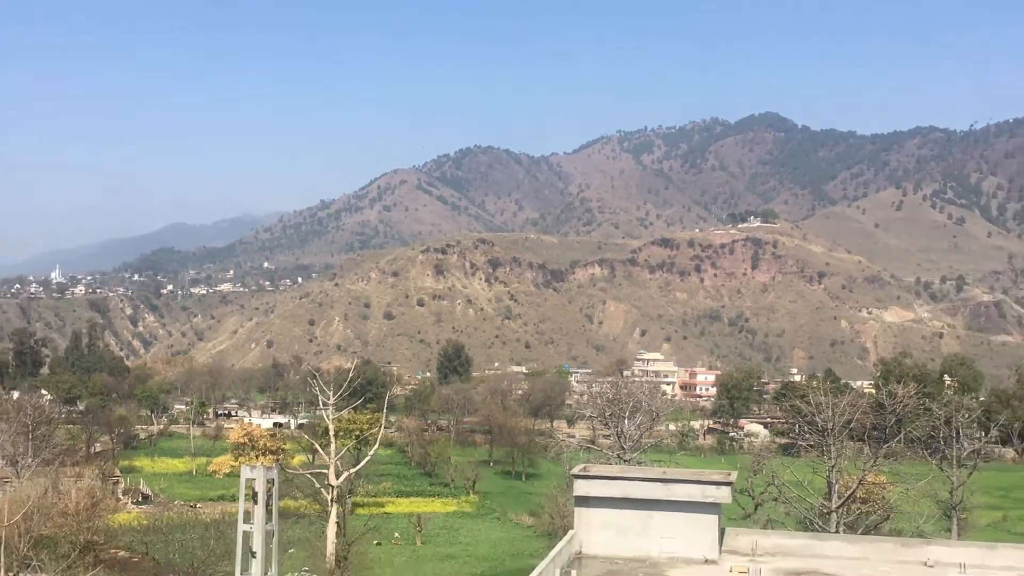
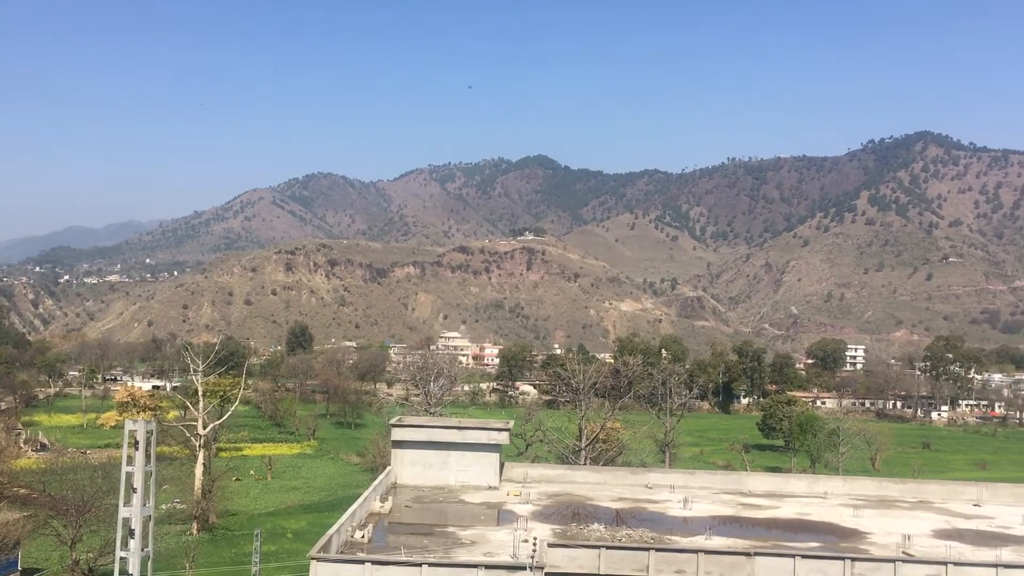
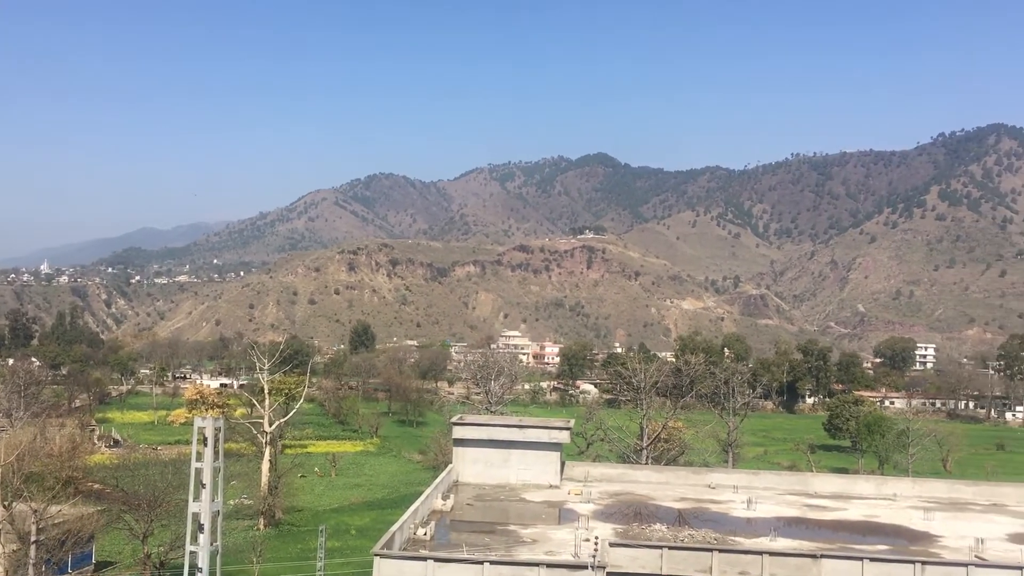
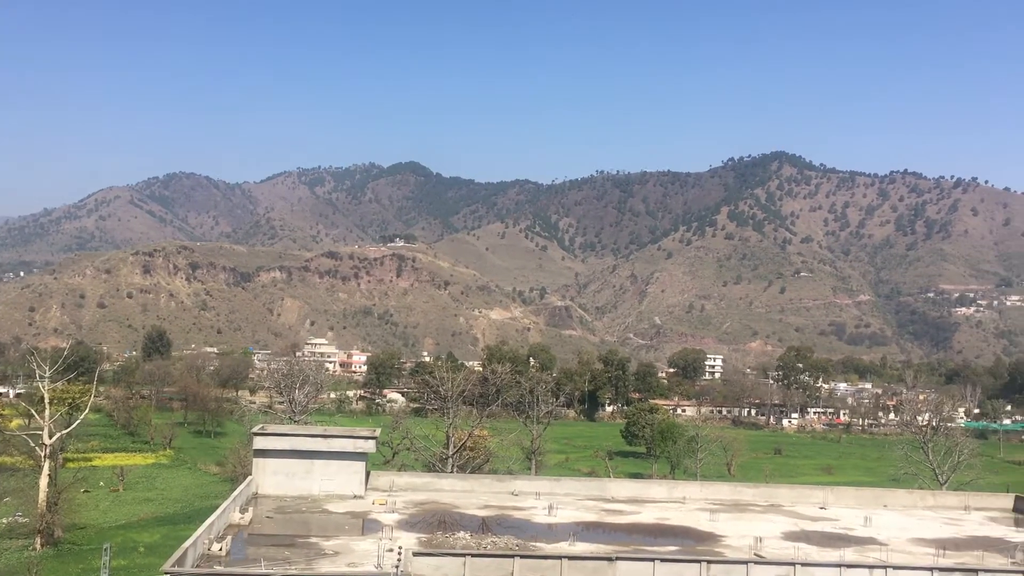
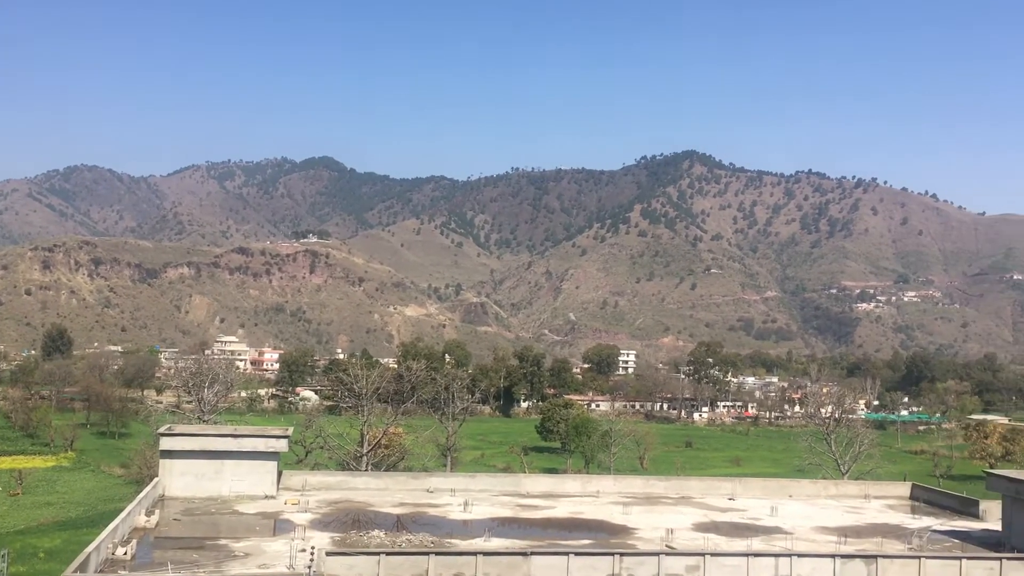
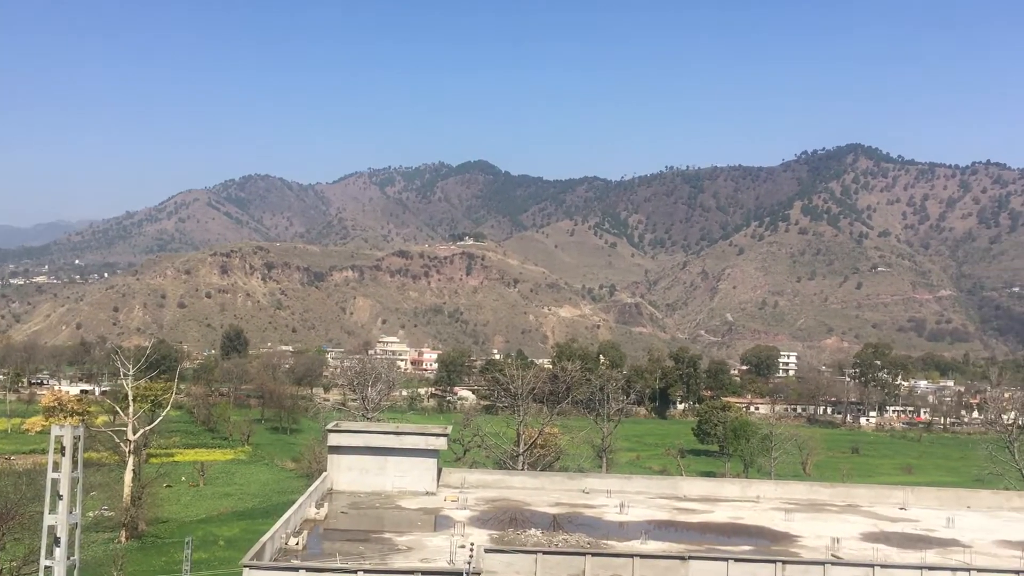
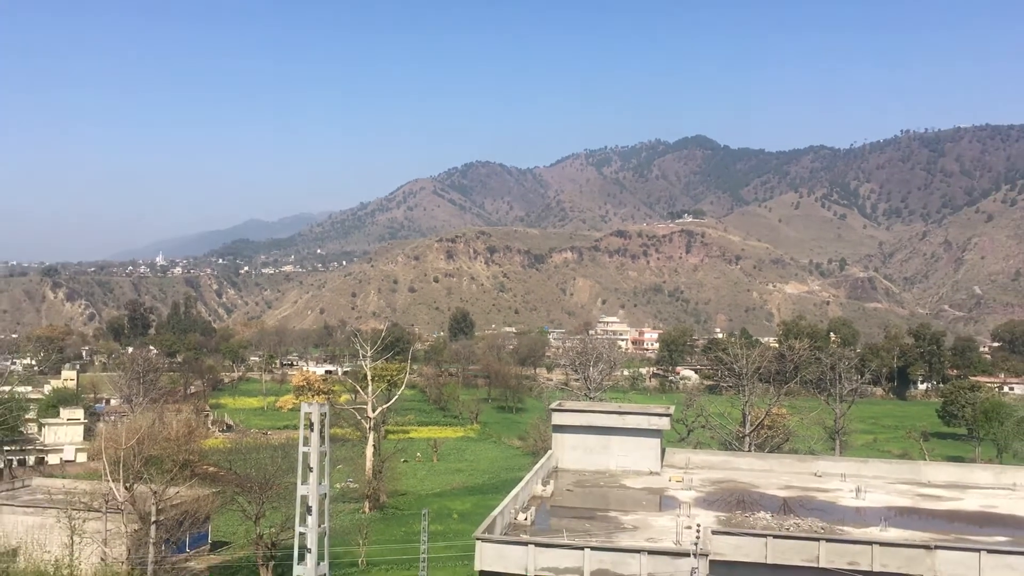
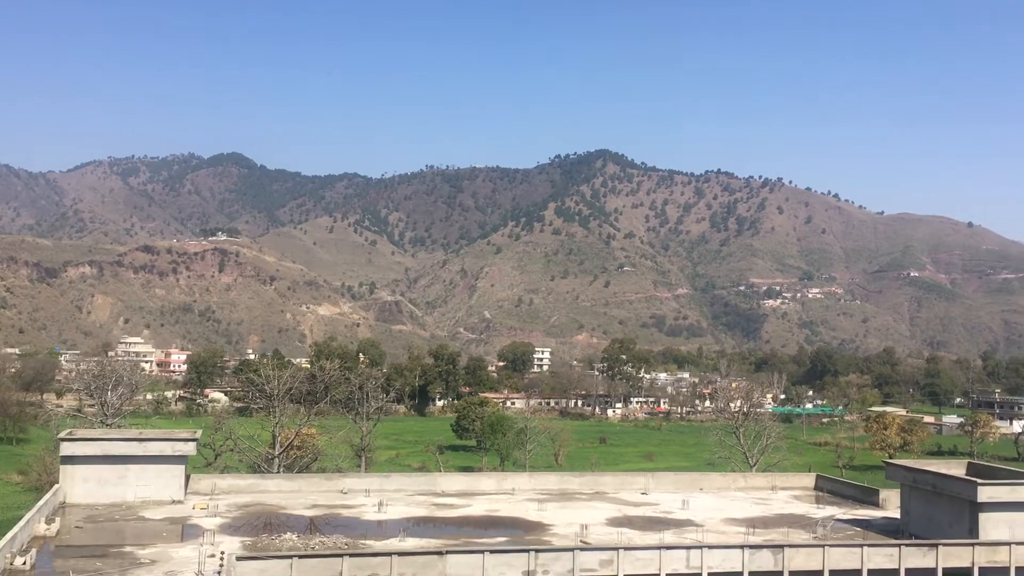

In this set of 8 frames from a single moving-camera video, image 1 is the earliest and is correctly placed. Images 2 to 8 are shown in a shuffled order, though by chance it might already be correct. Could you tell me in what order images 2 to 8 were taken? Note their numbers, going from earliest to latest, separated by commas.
7, 3, 2, 6, 4, 5, 8
